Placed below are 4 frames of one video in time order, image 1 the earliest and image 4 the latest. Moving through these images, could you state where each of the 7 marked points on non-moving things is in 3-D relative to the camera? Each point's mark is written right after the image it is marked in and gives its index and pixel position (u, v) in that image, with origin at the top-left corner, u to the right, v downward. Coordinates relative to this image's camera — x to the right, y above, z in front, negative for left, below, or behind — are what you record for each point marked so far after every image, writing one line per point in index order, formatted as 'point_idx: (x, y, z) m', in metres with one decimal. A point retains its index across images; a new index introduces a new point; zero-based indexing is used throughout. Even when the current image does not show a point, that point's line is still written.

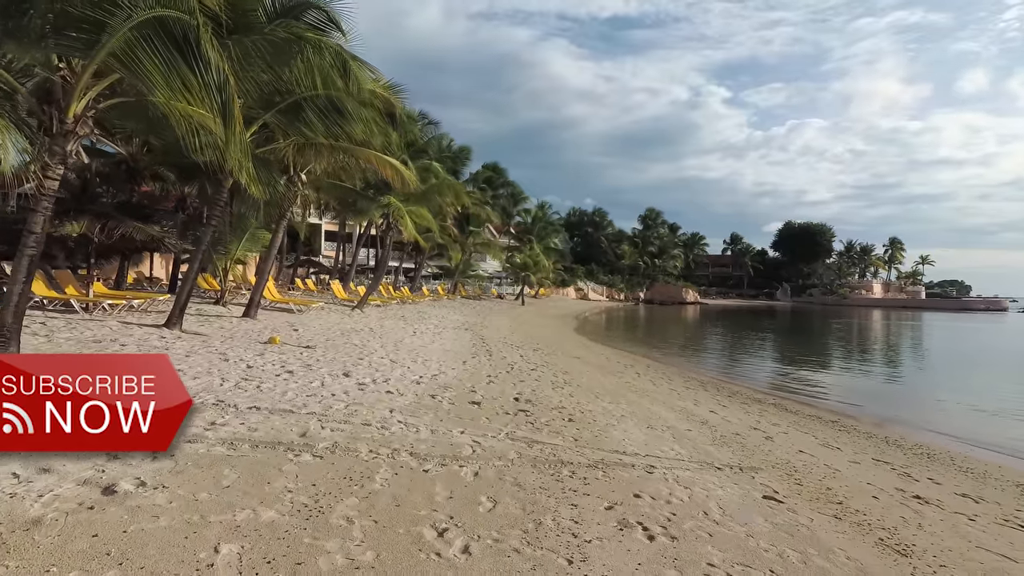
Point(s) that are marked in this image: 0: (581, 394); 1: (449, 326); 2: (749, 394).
0: (+1.0, -1.5, +8.2) m
1: (-2.0, -1.2, +18.1) m
2: (+4.4, -2.0, +10.7) m
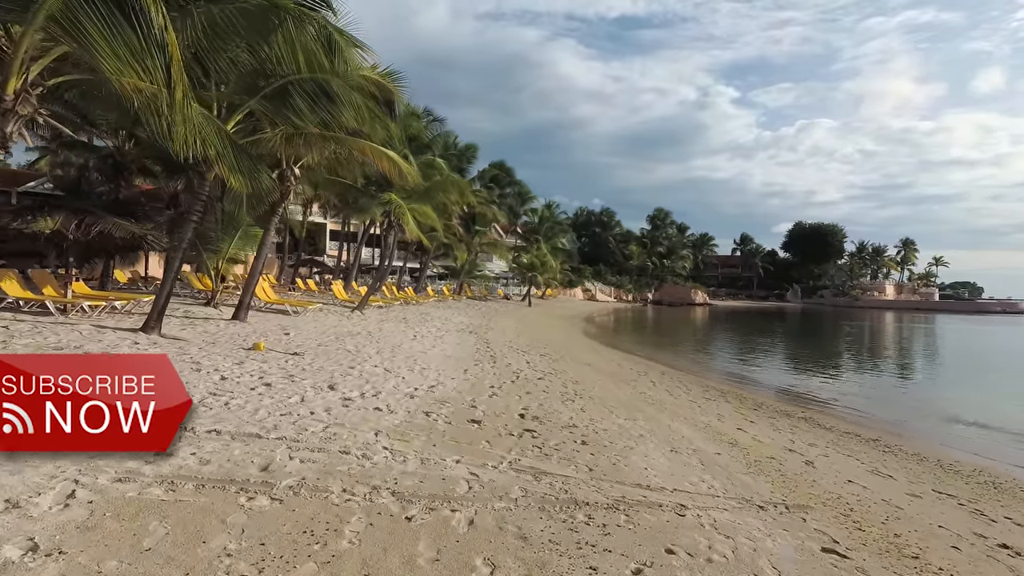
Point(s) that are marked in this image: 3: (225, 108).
0: (+1.1, -1.6, +7.4) m
1: (-1.8, -1.3, +17.3) m
2: (+4.5, -2.0, +9.8) m
3: (-4.4, +2.8, +8.7) m
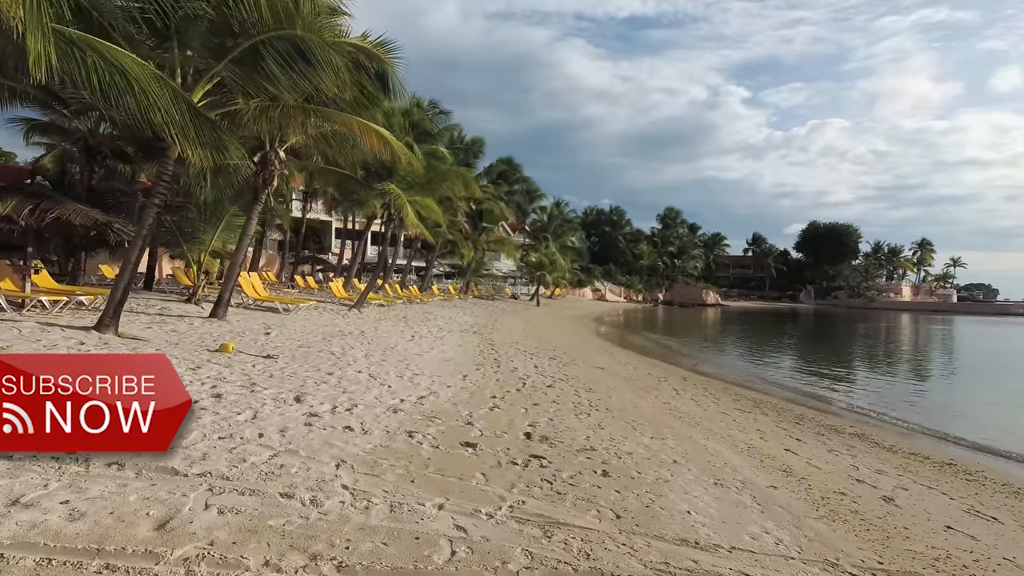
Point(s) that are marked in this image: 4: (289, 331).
0: (+1.1, -1.5, +6.2) m
1: (-1.6, -1.2, +16.2) m
2: (+4.6, -2.0, +8.6) m
3: (-4.3, +2.9, +7.6) m
4: (-4.2, -0.8, +10.6) m
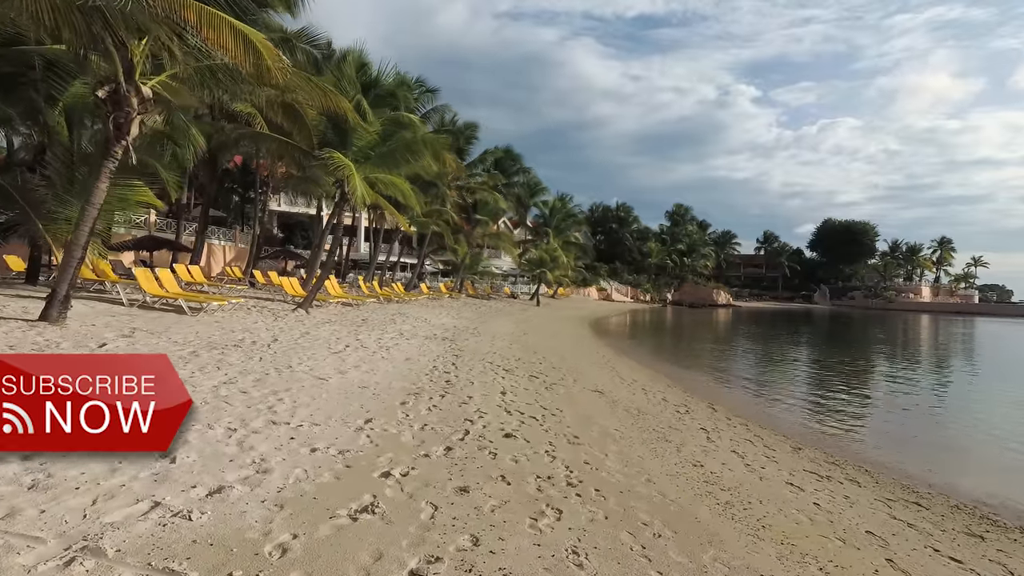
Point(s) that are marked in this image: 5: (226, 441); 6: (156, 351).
0: (+0.5, -1.4, +3.0) m
1: (-2.1, -1.1, +13.0) m
2: (+4.0, -1.9, +5.4) m
3: (-4.9, +3.0, +4.5) m
4: (-4.7, -0.7, +7.5) m
5: (-2.0, -1.0, +4.0) m
6: (-4.4, -0.7, +7.0) m
